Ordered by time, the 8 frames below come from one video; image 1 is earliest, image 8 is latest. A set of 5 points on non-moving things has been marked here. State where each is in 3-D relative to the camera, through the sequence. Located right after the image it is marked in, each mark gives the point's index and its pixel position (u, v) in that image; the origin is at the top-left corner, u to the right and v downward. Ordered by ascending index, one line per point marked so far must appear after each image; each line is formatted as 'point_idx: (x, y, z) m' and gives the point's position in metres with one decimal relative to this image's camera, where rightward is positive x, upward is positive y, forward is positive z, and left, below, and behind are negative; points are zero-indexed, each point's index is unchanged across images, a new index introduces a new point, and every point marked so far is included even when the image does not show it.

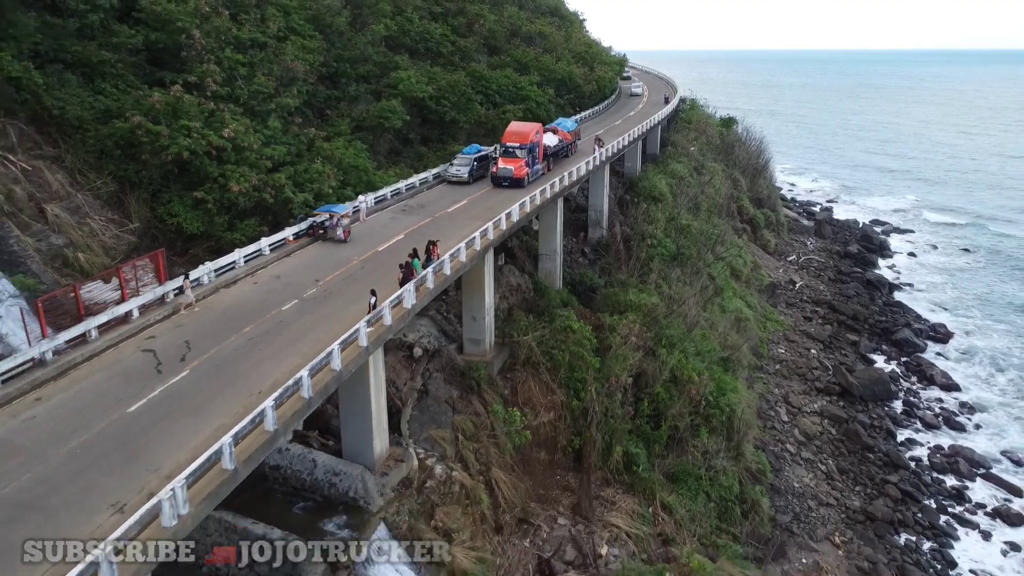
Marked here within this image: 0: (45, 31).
0: (-11.2, +6.1, +19.2) m
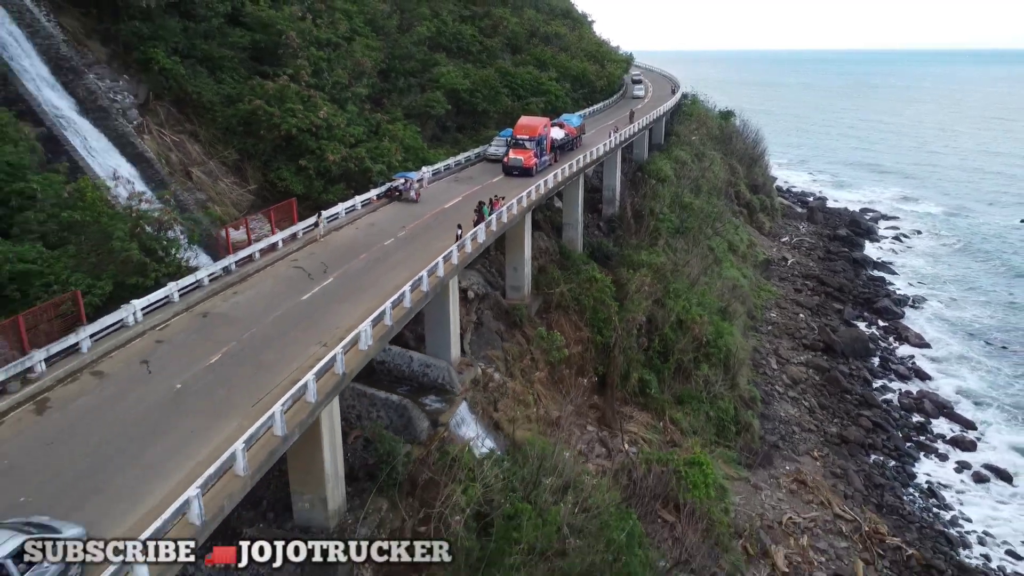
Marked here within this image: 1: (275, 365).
0: (-10.0, +7.6, +24.1) m
1: (-4.0, -1.3, +13.6) m
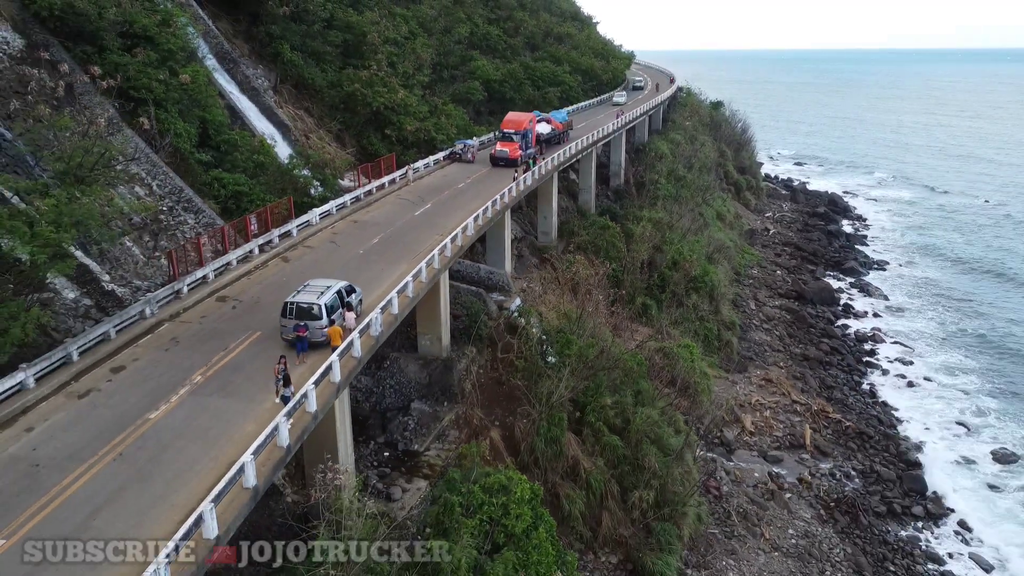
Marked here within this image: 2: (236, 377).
0: (-8.7, +10.0, +31.7) m
1: (-2.6, +1.1, +21.3) m
2: (-4.6, -1.4, +13.3) m
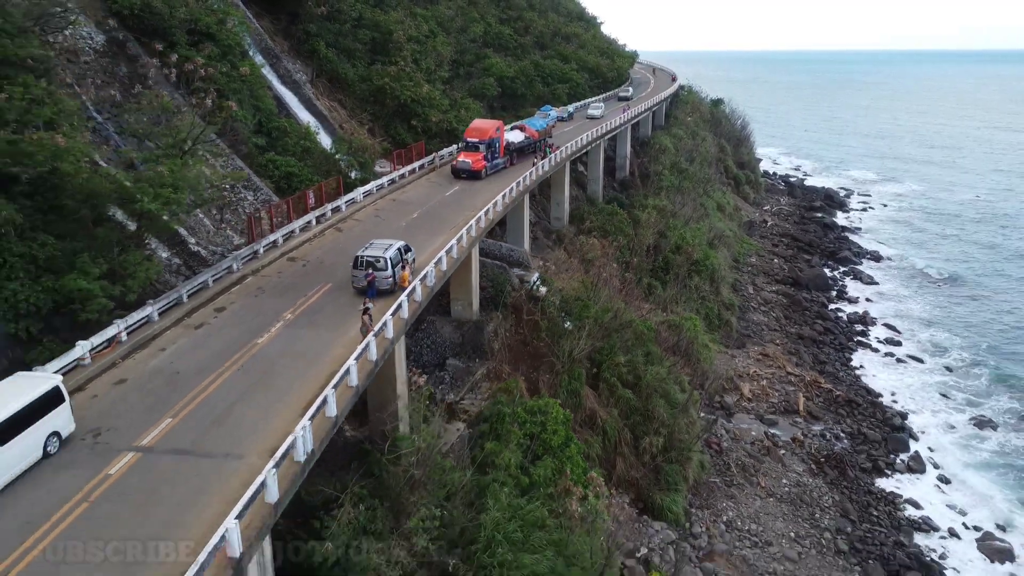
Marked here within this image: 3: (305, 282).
0: (-7.9, +11.0, +34.4) m
1: (-1.9, +2.0, +23.9) m
2: (-3.8, -0.5, +15.9) m
3: (-4.6, +0.2, +17.9) m
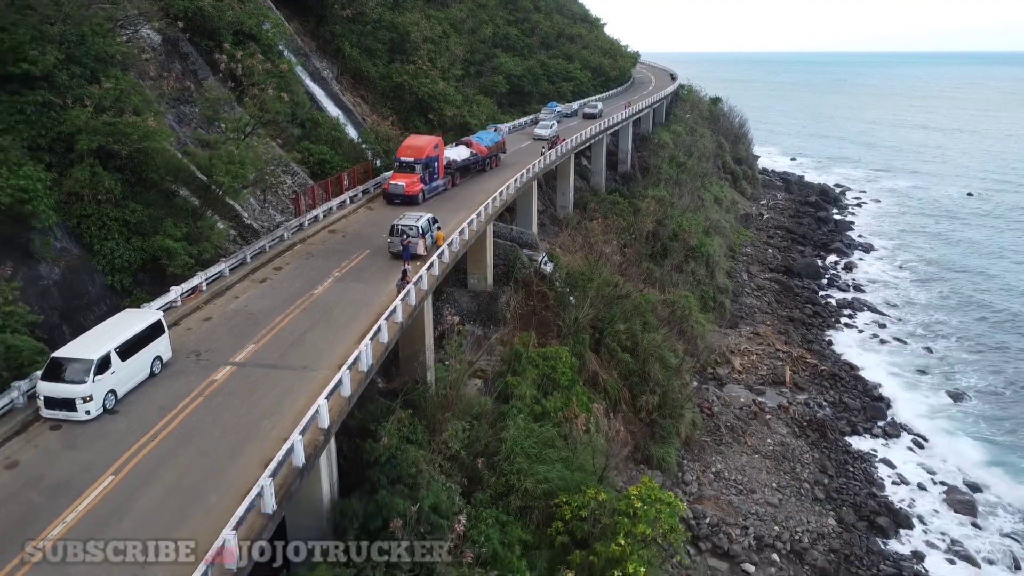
0: (-7.5, +11.8, +37.2) m
1: (-1.5, +2.9, +26.7) m
2: (-3.5, +0.4, +18.7) m
3: (-4.3, +1.1, +20.7) m
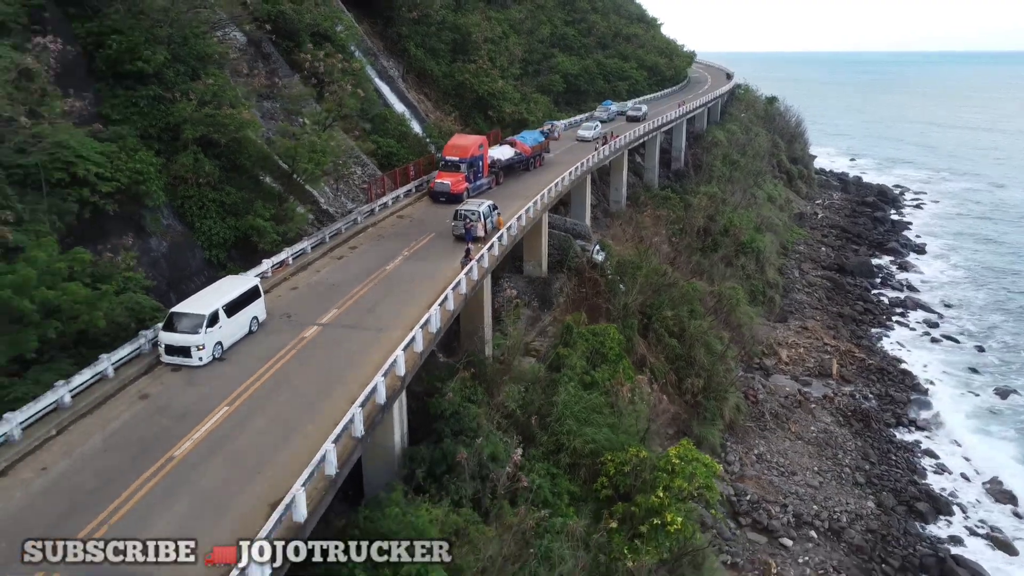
0: (-4.7, +12.4, +39.2) m
1: (+0.4, +3.4, +28.3) m
2: (-2.1, +0.9, +20.5) m
3: (-2.8, +1.6, +22.6) m
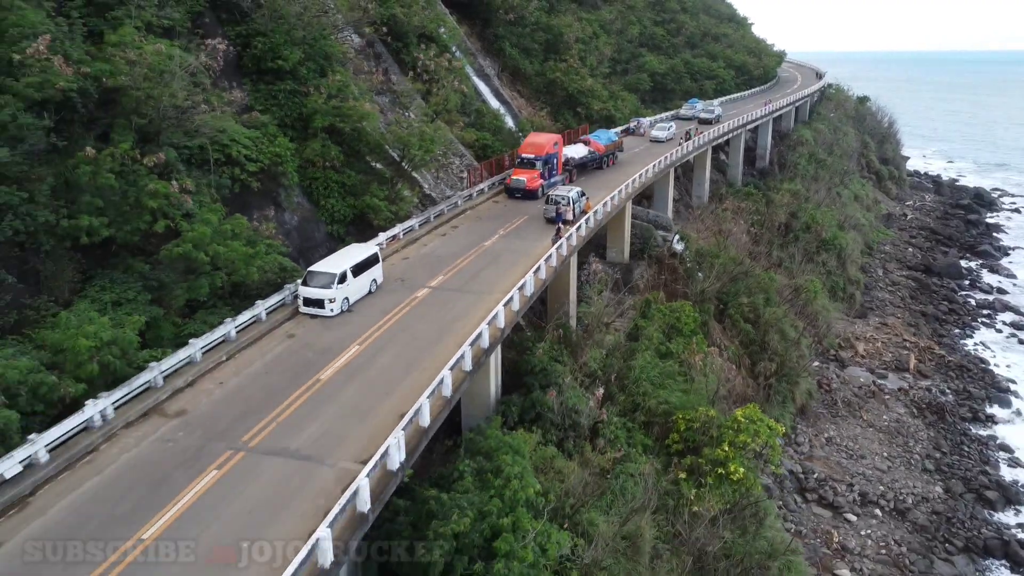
0: (0.0, +13.2, +41.6) m
1: (+3.7, +4.0, +30.3) m
2: (+0.3, +1.6, +22.7) m
3: (-0.1, +2.3, +24.9) m
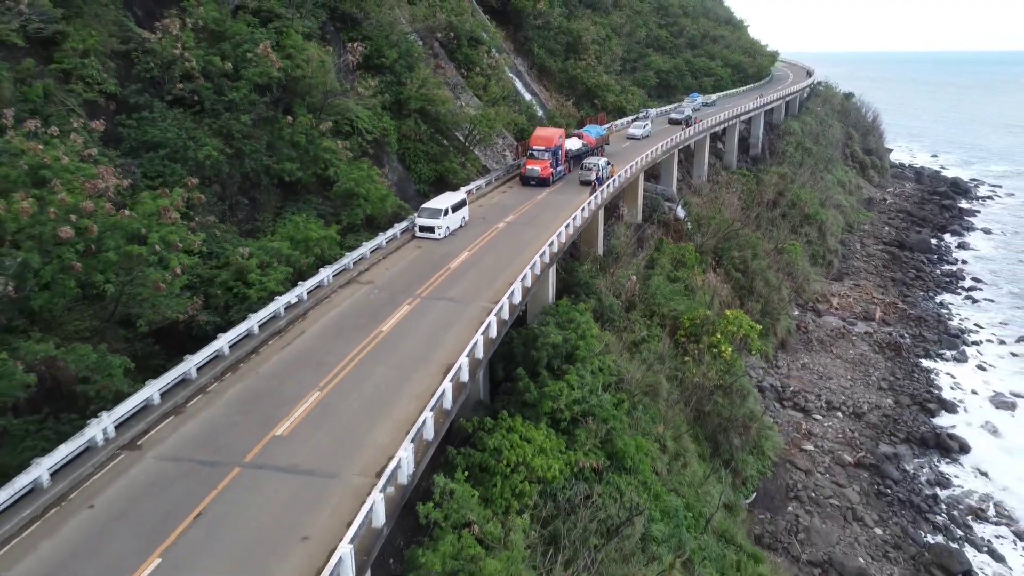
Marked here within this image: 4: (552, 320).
0: (+1.6, +15.2, +48.5) m
1: (+5.3, +6.0, +37.2) m
2: (+1.9, +3.6, +29.6) m
3: (+1.5, +4.4, +31.8) m
4: (+1.0, -0.8, +19.7) m
